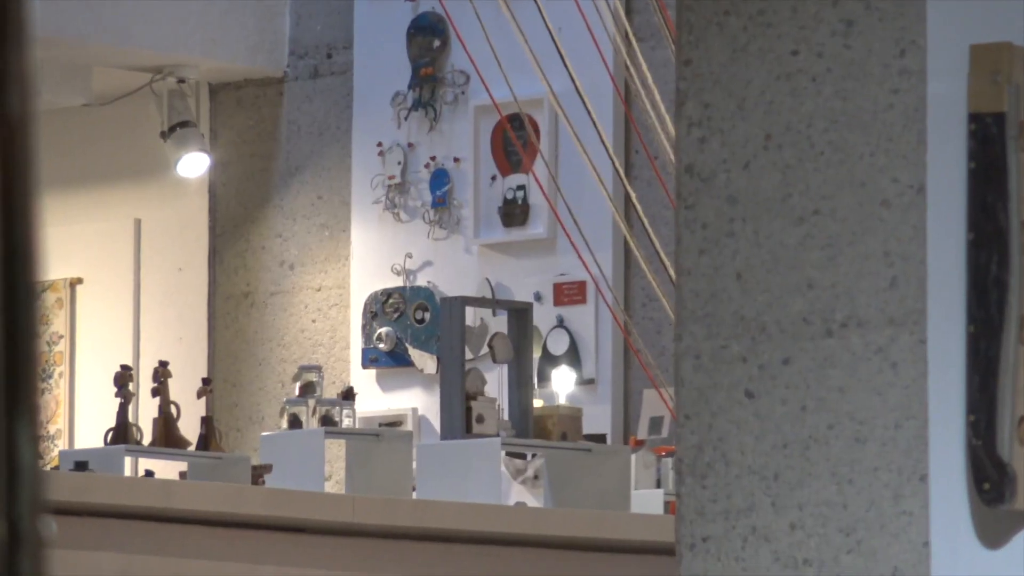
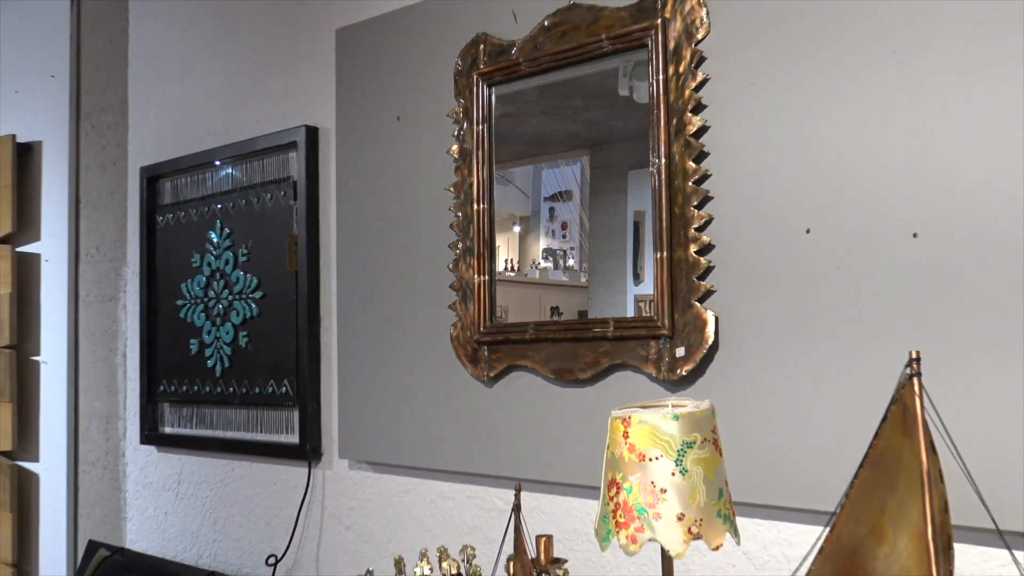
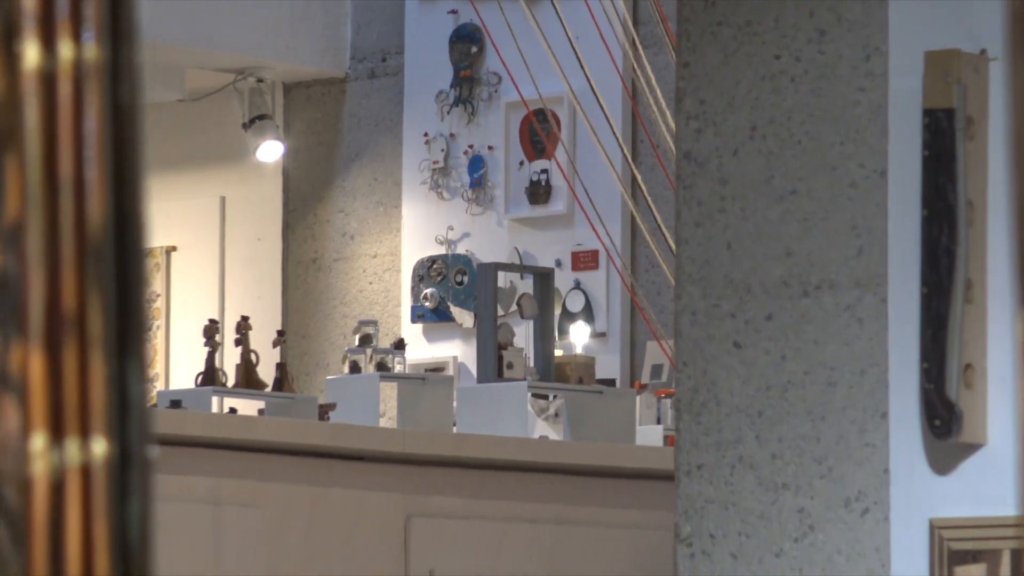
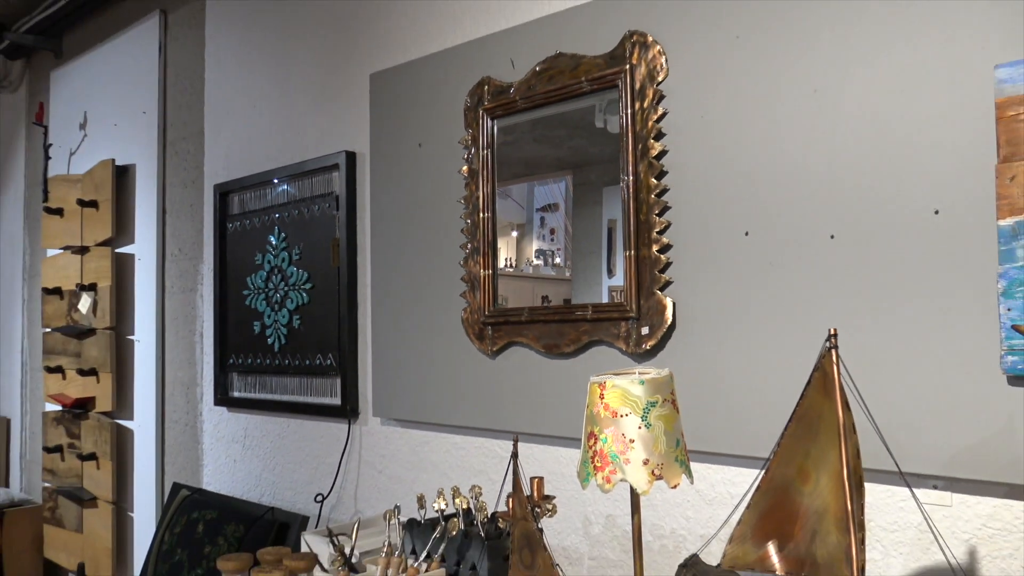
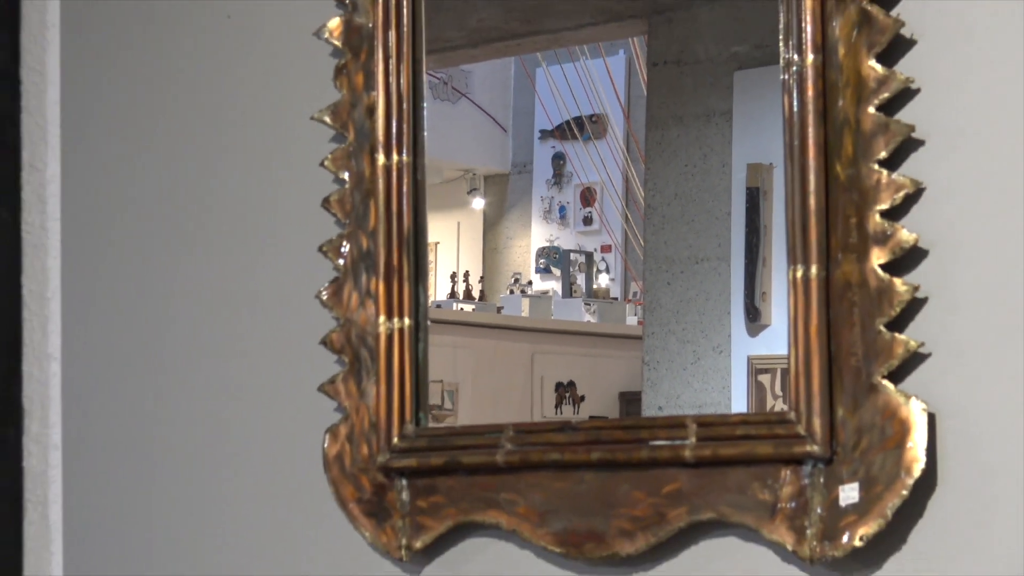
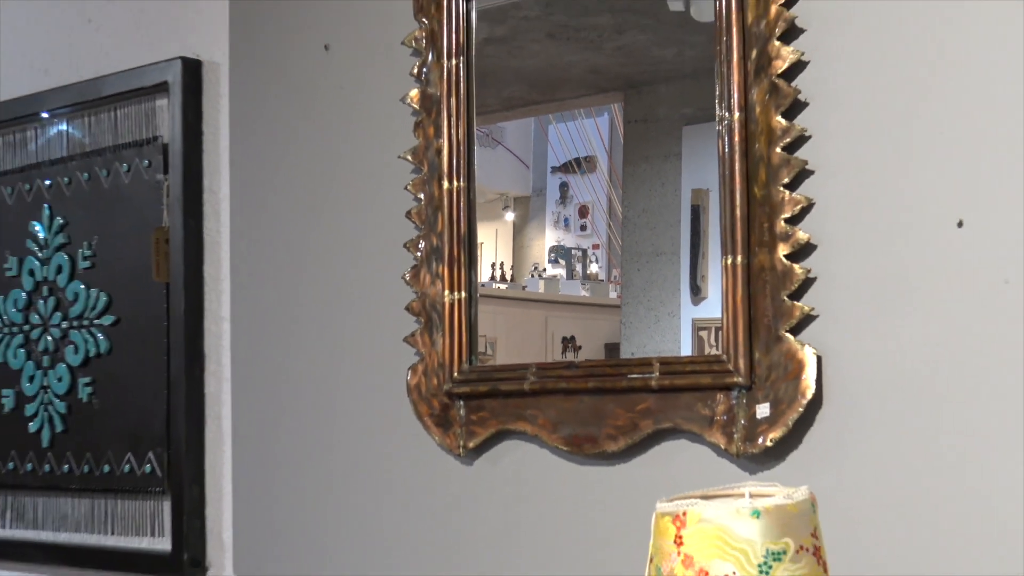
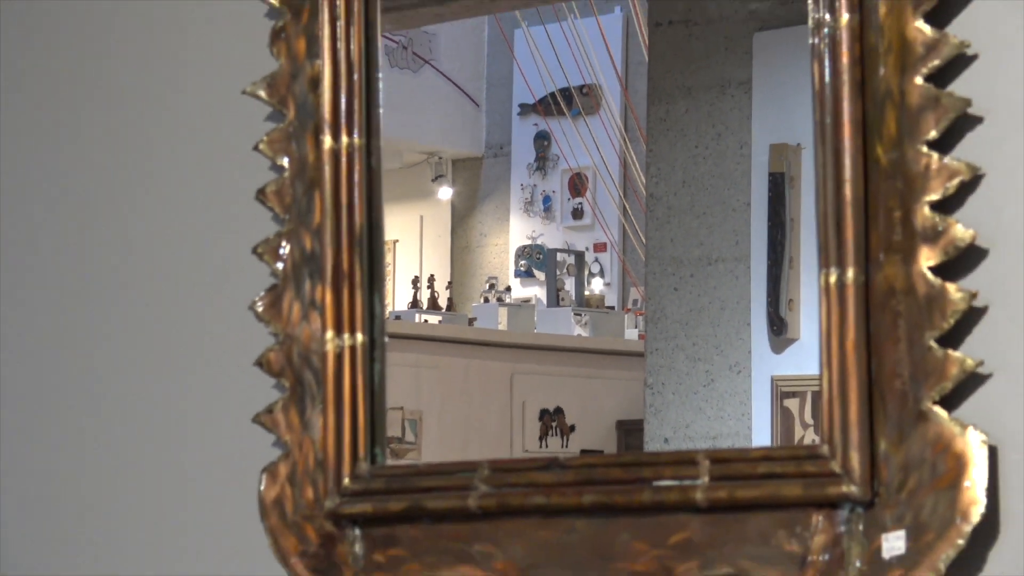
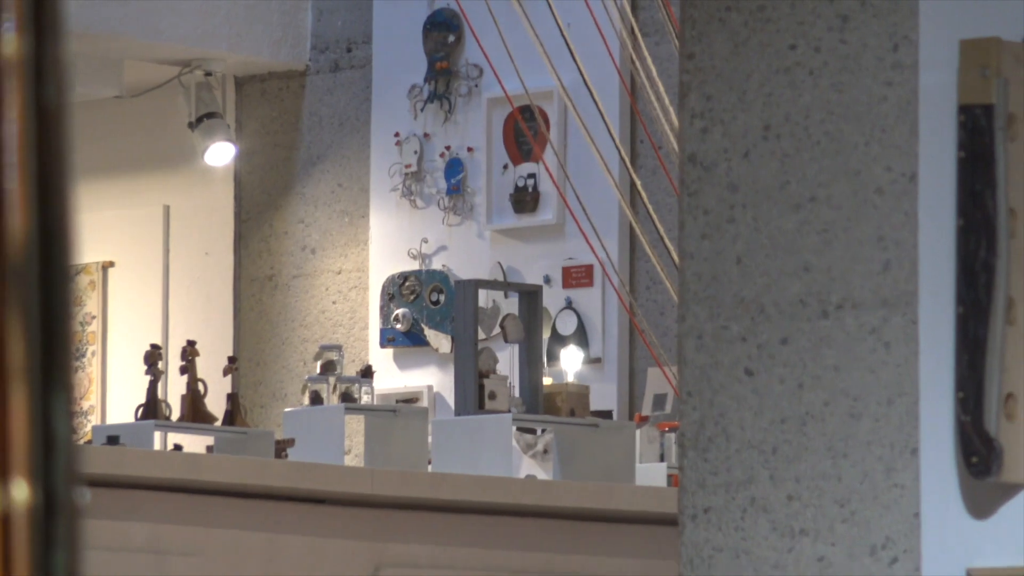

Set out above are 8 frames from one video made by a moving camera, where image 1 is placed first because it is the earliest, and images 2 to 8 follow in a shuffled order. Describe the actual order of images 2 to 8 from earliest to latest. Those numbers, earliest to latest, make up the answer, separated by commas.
8, 3, 7, 5, 6, 2, 4
